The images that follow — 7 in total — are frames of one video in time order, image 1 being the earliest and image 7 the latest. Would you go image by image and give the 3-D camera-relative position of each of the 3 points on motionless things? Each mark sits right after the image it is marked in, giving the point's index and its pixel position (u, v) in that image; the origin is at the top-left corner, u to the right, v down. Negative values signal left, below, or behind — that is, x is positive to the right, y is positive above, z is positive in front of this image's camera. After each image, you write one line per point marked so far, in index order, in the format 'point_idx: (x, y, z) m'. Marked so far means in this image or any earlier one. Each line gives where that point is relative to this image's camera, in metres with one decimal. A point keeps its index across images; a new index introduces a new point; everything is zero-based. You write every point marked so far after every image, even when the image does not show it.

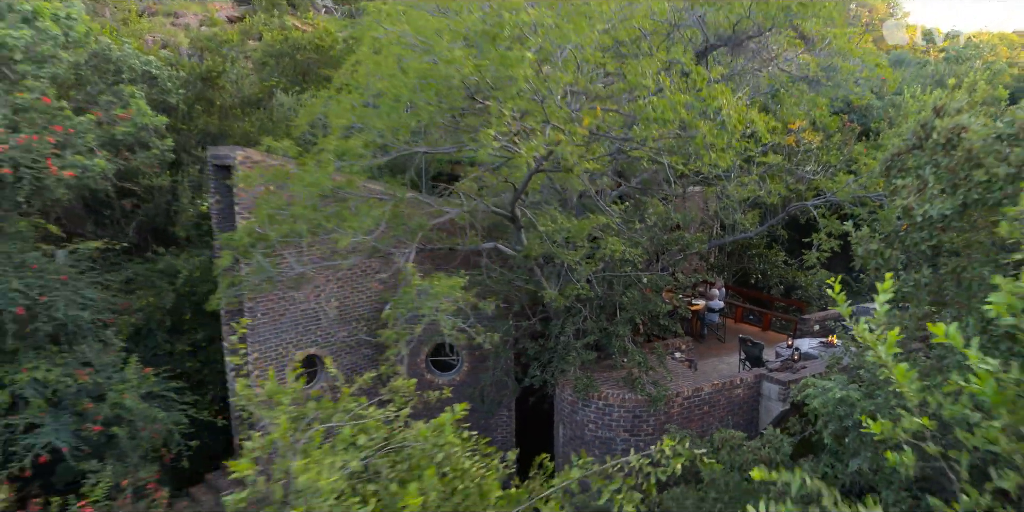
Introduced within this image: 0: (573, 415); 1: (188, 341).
0: (+0.6, -1.7, +7.2) m
1: (-4.2, -1.1, +8.9) m
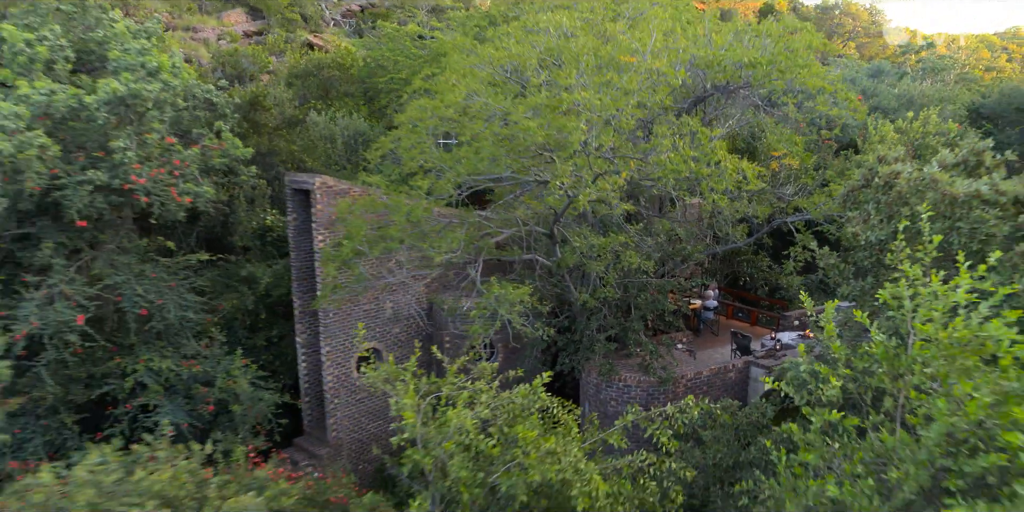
0: (+1.1, -1.8, +8.9) m
1: (-3.8, -1.2, +10.4) m
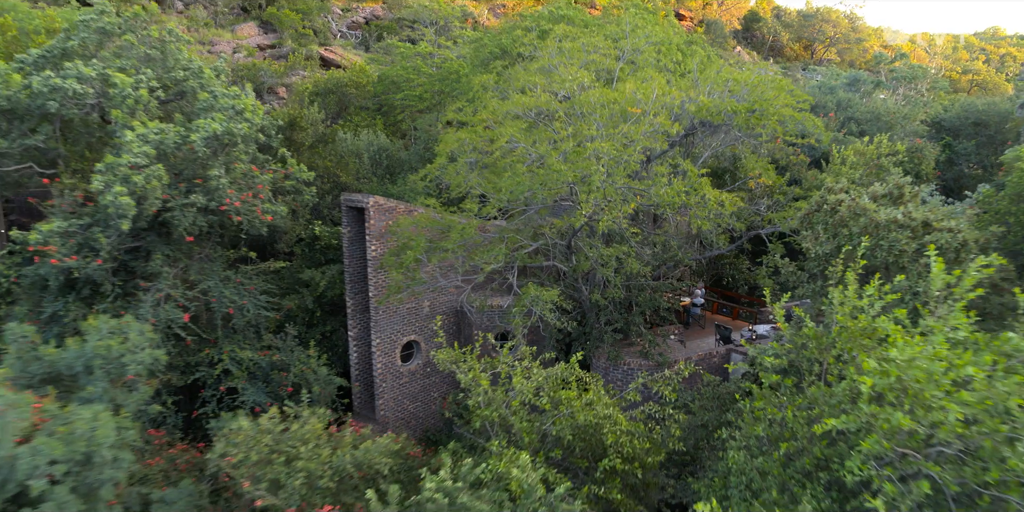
0: (+1.5, -1.9, +10.7) m
1: (-3.5, -1.3, +12.2) m
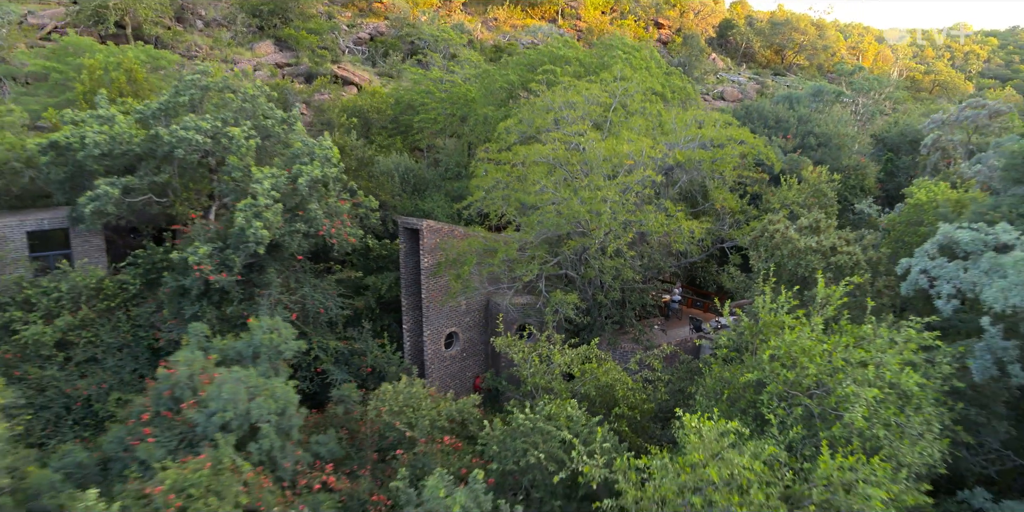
0: (+1.9, -2.1, +14.1) m
1: (-3.0, -1.6, +15.4) m
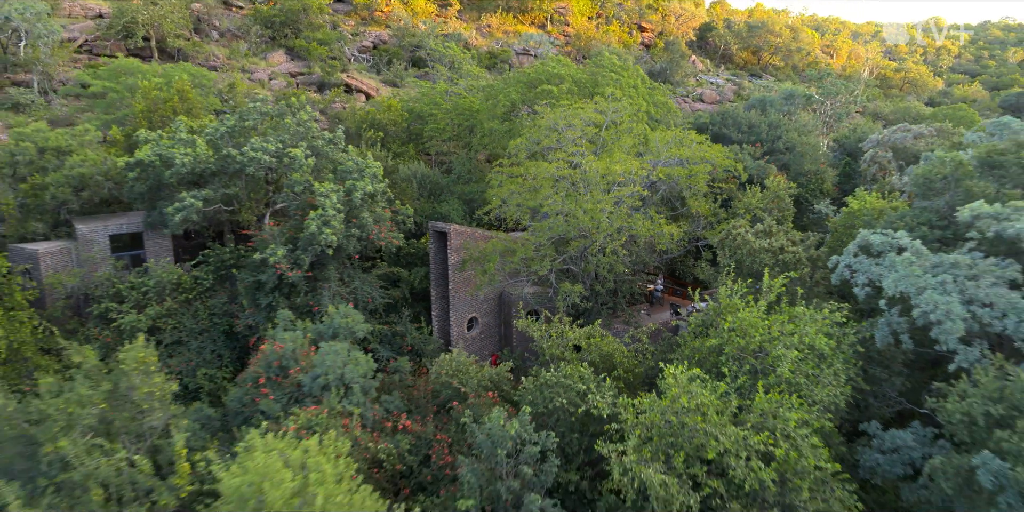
0: (+2.3, -2.0, +17.2) m
1: (-2.7, -1.5, +18.4) m
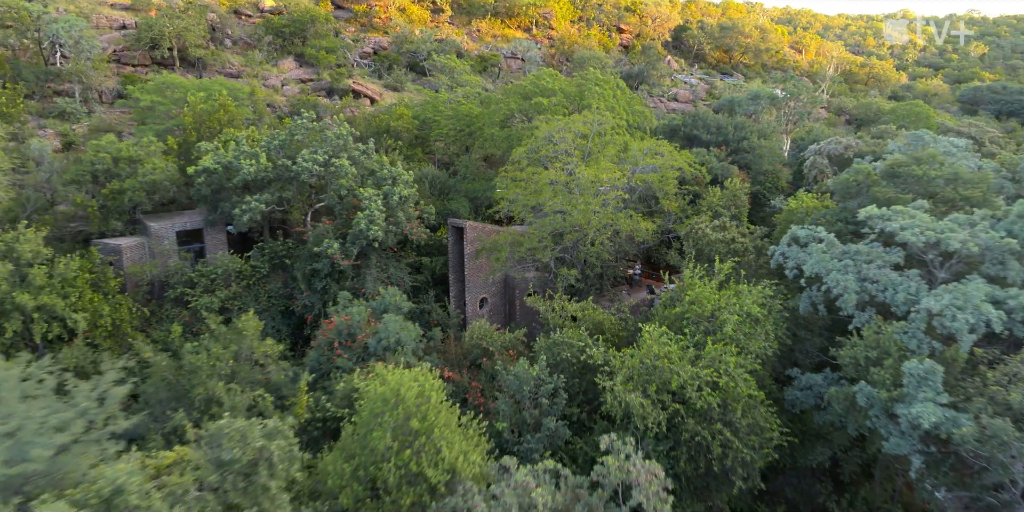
0: (+2.4, -1.7, +21.0) m
1: (-2.6, -1.2, +22.0) m
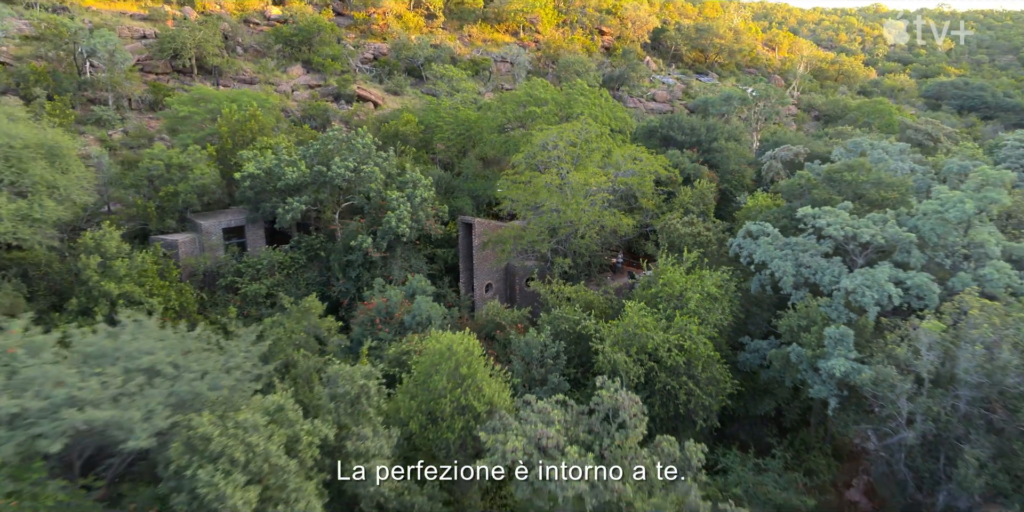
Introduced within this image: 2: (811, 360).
0: (+2.5, -1.4, +24.7) m
1: (-2.5, -0.9, +25.6) m
2: (+7.2, -2.5, +16.4) m
